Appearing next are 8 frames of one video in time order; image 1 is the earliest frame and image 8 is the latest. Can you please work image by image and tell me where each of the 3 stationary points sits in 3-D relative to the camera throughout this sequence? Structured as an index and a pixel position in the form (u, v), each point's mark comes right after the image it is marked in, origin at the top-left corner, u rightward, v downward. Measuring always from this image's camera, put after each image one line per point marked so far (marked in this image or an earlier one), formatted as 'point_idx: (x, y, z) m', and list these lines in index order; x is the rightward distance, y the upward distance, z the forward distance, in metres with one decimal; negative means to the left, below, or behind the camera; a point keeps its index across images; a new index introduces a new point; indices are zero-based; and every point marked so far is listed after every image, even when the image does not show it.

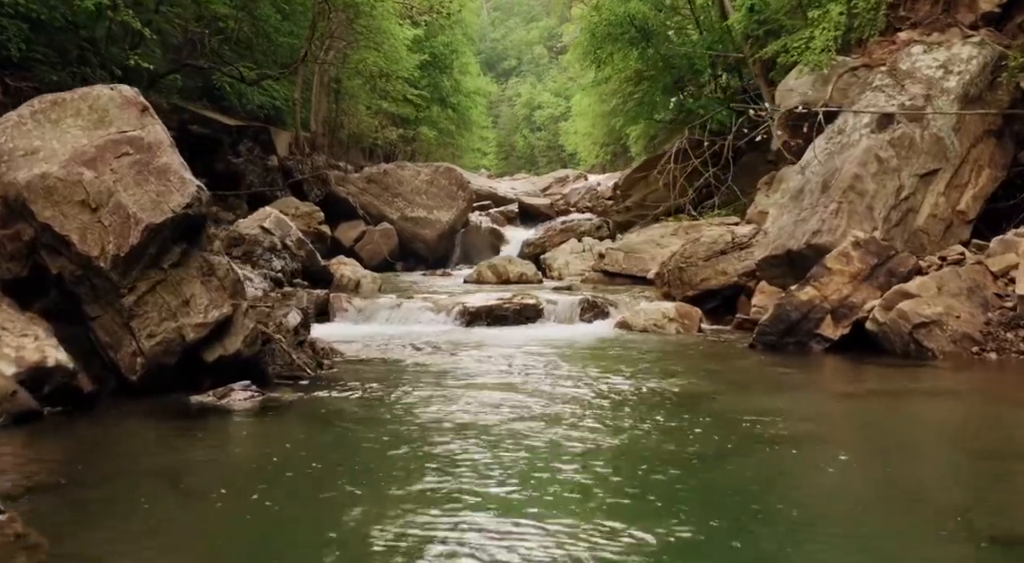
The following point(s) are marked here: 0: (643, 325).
0: (+2.1, -0.7, +15.4) m
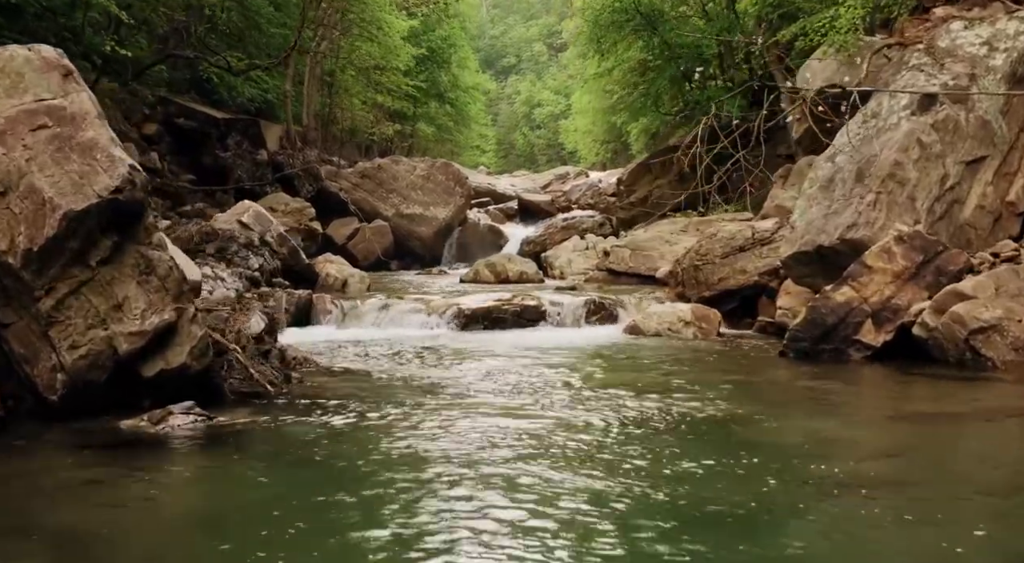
0: (+2.0, -0.7, +14.0) m
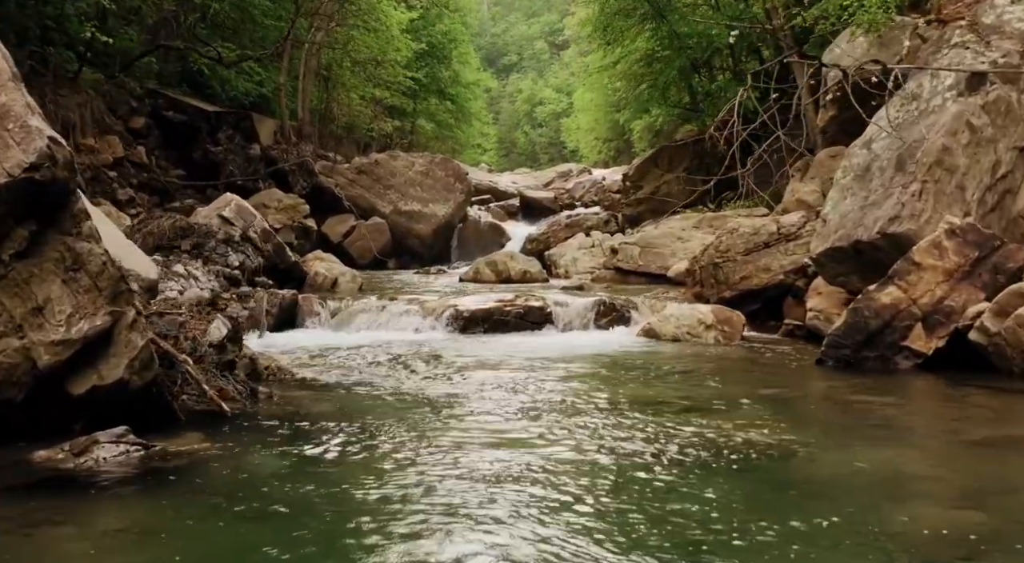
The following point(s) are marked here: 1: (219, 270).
0: (+2.1, -0.7, +12.7) m
1: (-4.1, +0.2, +13.7) m
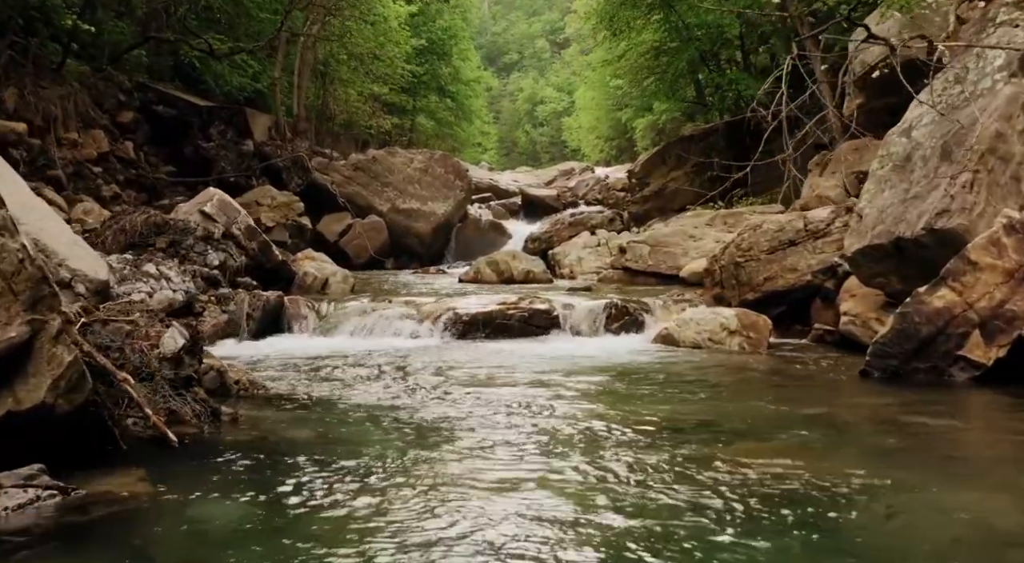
0: (+2.1, -0.7, +11.5) m
1: (-4.0, +0.1, +12.6) m
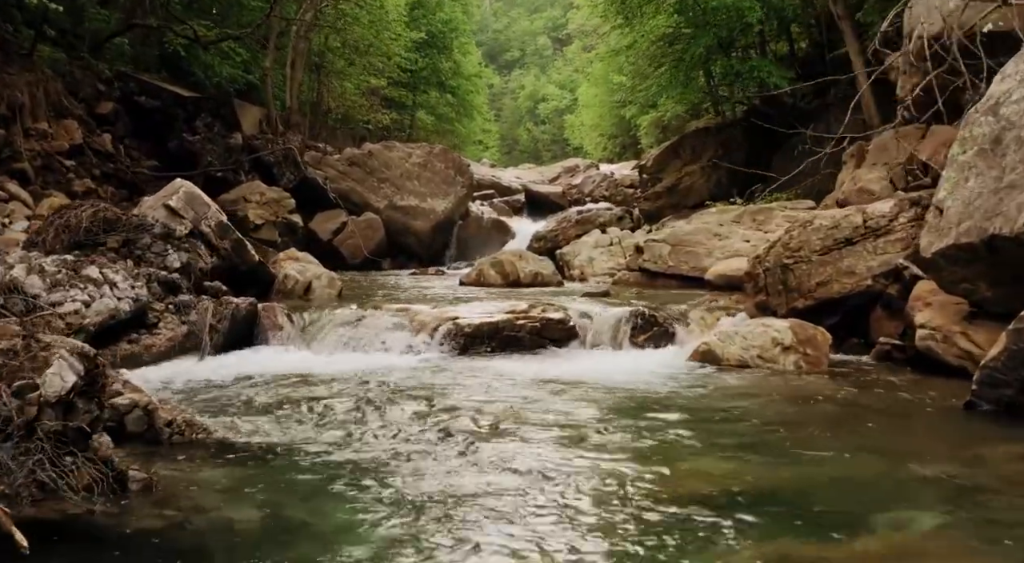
0: (+2.2, -0.7, +9.7) m
1: (-3.9, +0.1, +10.7) m
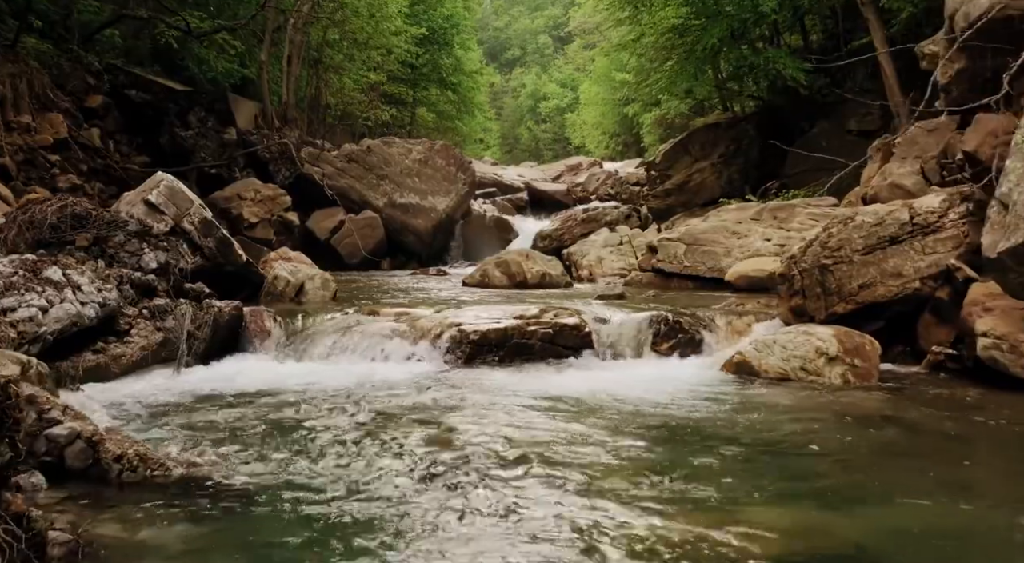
0: (+2.3, -0.8, +8.7) m
1: (-3.8, +0.1, +9.7) m
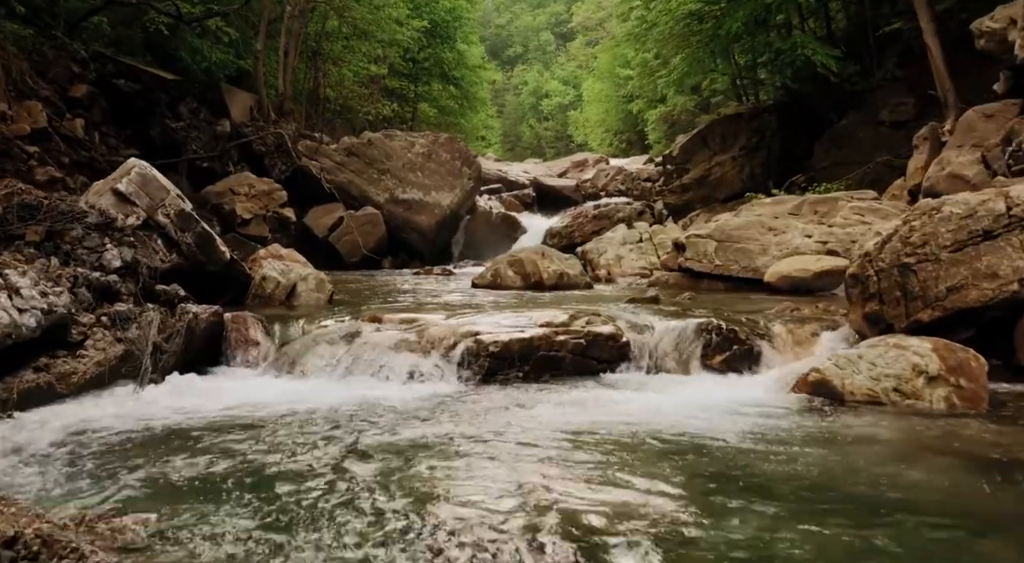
0: (+2.6, -0.8, +7.2) m
1: (-3.6, +0.1, +8.2) m
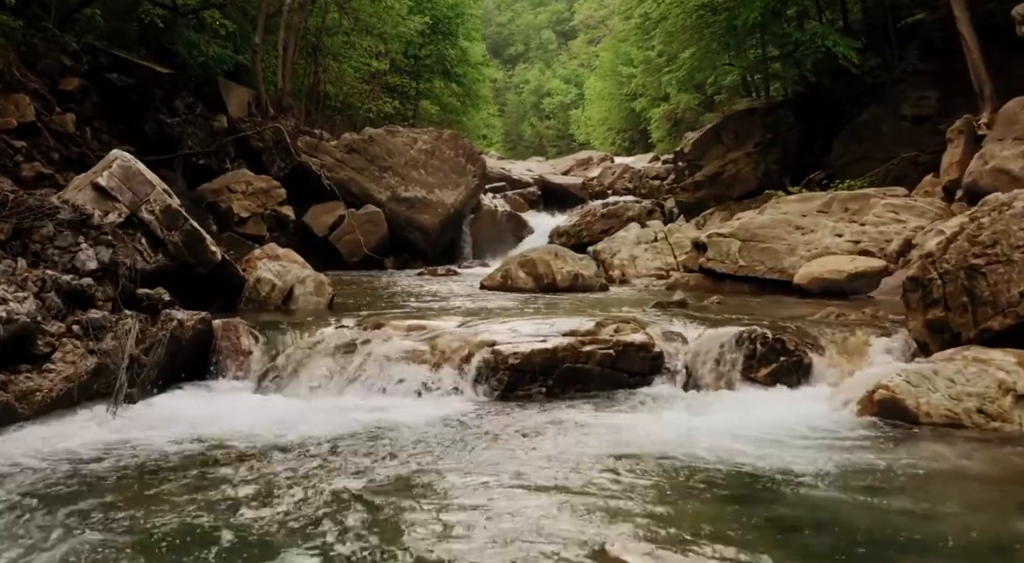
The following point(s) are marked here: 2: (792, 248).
0: (+2.7, -0.8, +6.2) m
1: (-3.4, 0.0, +7.3) m
2: (+4.0, +0.5, +14.2) m
